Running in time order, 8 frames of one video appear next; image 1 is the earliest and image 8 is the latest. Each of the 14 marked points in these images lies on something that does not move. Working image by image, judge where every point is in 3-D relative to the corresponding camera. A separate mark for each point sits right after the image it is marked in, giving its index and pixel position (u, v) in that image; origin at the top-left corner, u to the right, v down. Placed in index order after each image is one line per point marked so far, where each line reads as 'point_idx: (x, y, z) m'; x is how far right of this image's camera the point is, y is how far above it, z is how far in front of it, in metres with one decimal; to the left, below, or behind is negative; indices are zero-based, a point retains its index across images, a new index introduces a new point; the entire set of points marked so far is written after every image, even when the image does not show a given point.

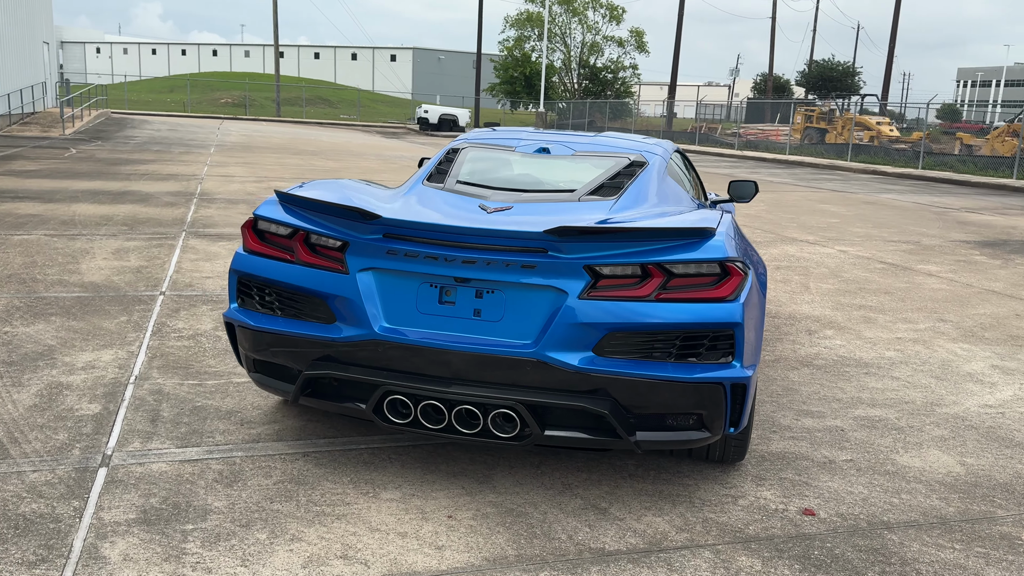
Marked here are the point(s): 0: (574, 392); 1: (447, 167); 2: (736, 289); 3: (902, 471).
0: (+0.2, -0.4, +3.0) m
1: (-0.3, +0.6, +4.3) m
2: (+0.8, 0.0, +3.1) m
3: (+1.8, -0.8, +3.8) m
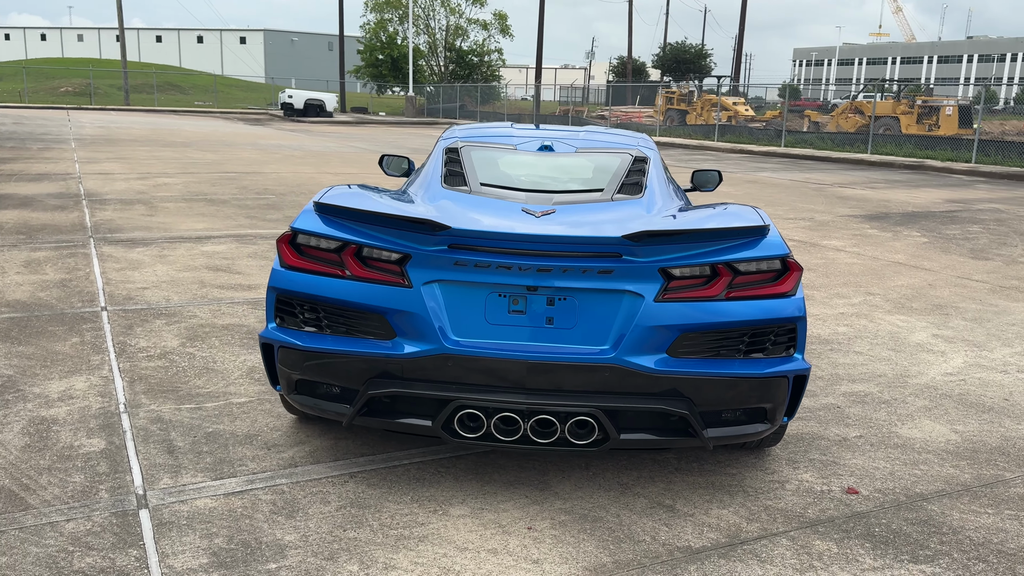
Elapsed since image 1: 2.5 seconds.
0: (+0.5, -0.4, +3.1) m
1: (-0.3, +0.6, +4.2) m
2: (+1.1, 0.0, +3.2) m
3: (+1.9, -0.7, +4.1) m
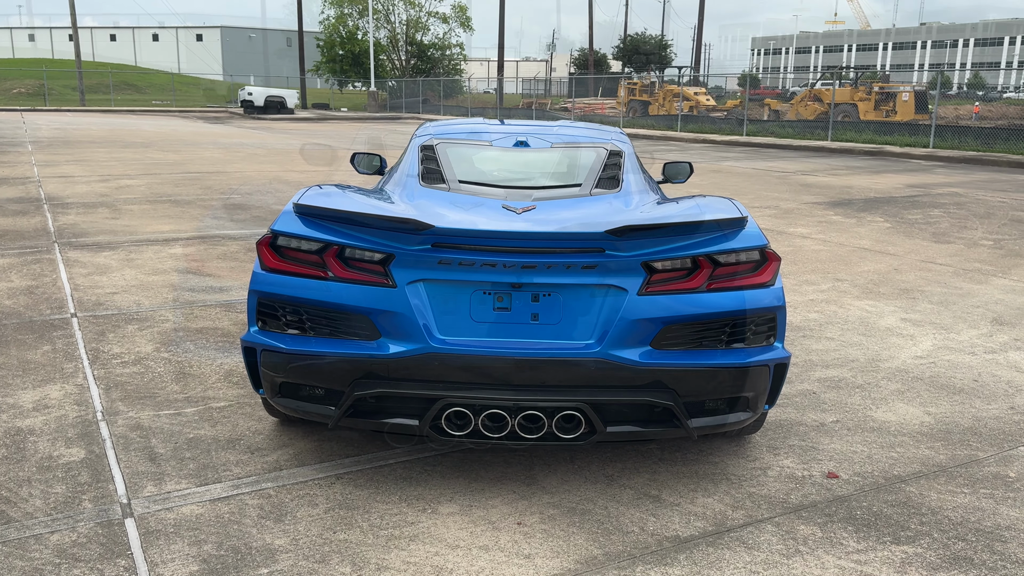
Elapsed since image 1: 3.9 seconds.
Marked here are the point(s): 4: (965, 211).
0: (+0.4, -0.4, +3.1) m
1: (-0.4, +0.6, +4.2) m
2: (+1.0, +0.1, +3.2) m
3: (+1.8, -0.7, +4.2) m
4: (+6.5, +1.1, +12.2) m
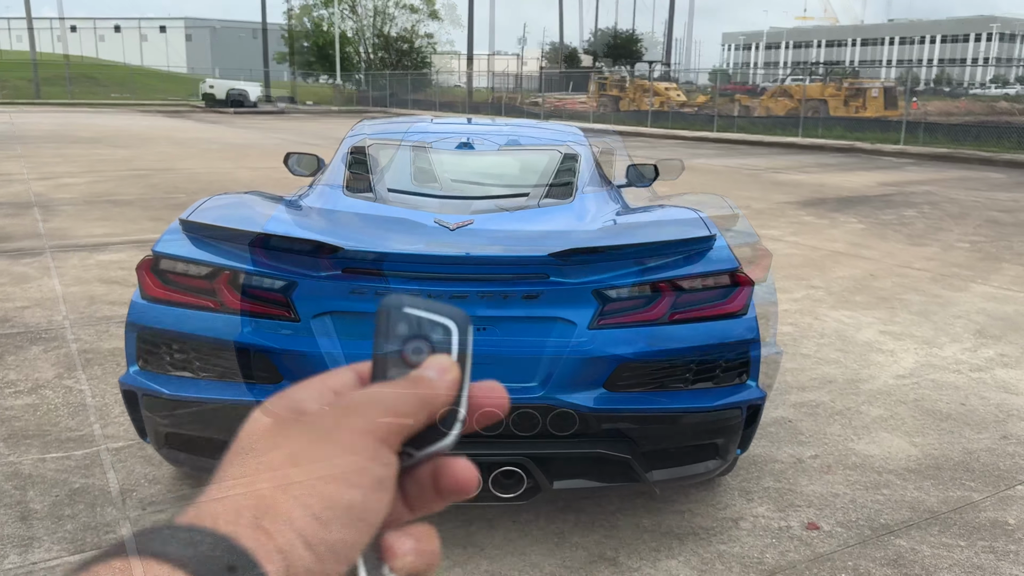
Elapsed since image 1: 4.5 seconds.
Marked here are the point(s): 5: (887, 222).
0: (+0.2, -0.5, +2.6) m
1: (-0.6, +0.5, +3.6) m
2: (+0.8, 0.0, +2.8) m
3: (+1.6, -0.8, +3.8) m
4: (+6.0, +1.1, +11.9) m
5: (+4.8, +0.8, +11.0) m
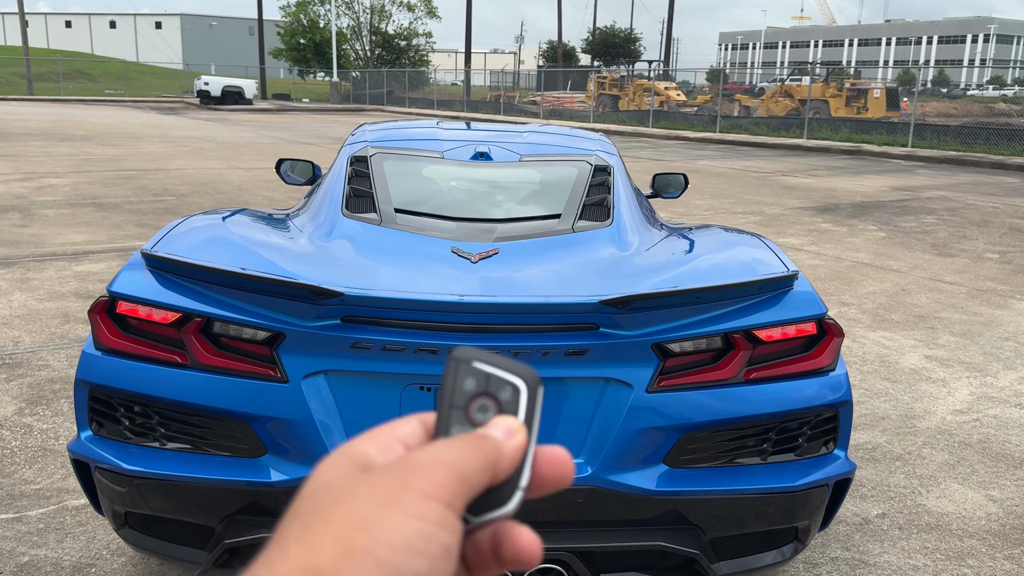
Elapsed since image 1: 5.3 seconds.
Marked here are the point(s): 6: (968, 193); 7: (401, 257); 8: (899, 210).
0: (+0.3, -0.6, +2.1) m
1: (-0.5, +0.4, +3.1) m
2: (+0.9, -0.2, +2.3) m
3: (+1.7, -0.9, +3.3) m
4: (+6.0, +0.9, +11.5) m
5: (+4.9, +0.7, +10.5) m
6: (+7.7, +1.6, +14.3) m
7: (-0.3, +0.1, +2.4) m
8: (+5.5, +1.1, +12.2) m
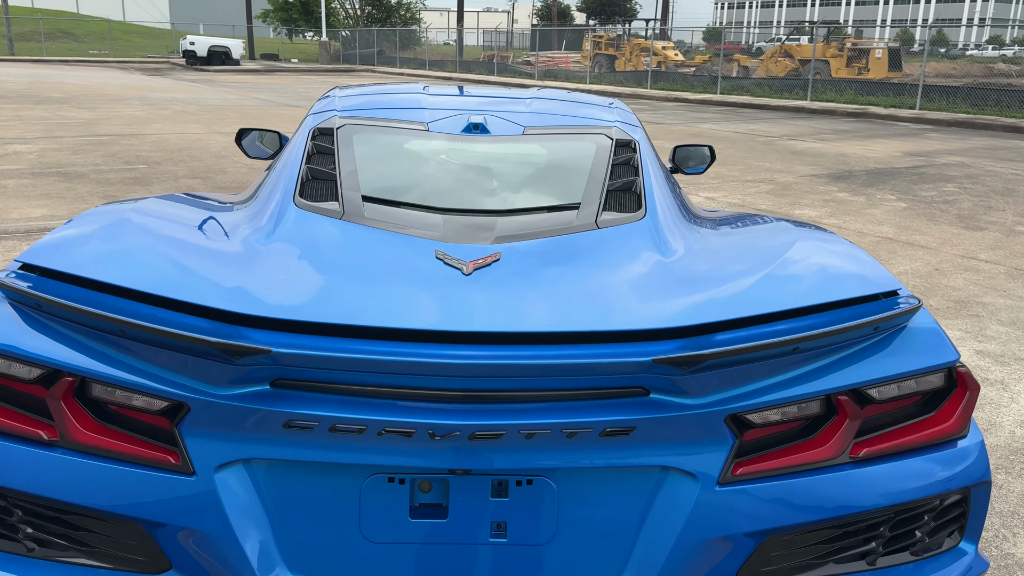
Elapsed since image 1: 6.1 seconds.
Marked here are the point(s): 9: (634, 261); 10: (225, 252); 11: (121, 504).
0: (+0.3, -0.7, +1.5) m
1: (-0.5, +0.3, +2.5) m
2: (+0.9, -0.2, +1.7) m
3: (+1.7, -0.9, +2.7) m
4: (+6.0, +1.3, +10.8) m
5: (+4.8, +1.0, +9.8) m
6: (+7.6, +2.1, +13.7) m
7: (-0.3, 0.0, +1.8) m
8: (+5.5, +1.5, +11.5) m
9: (+0.2, 0.0, +1.8) m
10: (-0.6, +0.1, +1.9) m
11: (-0.7, -0.4, +1.4) m
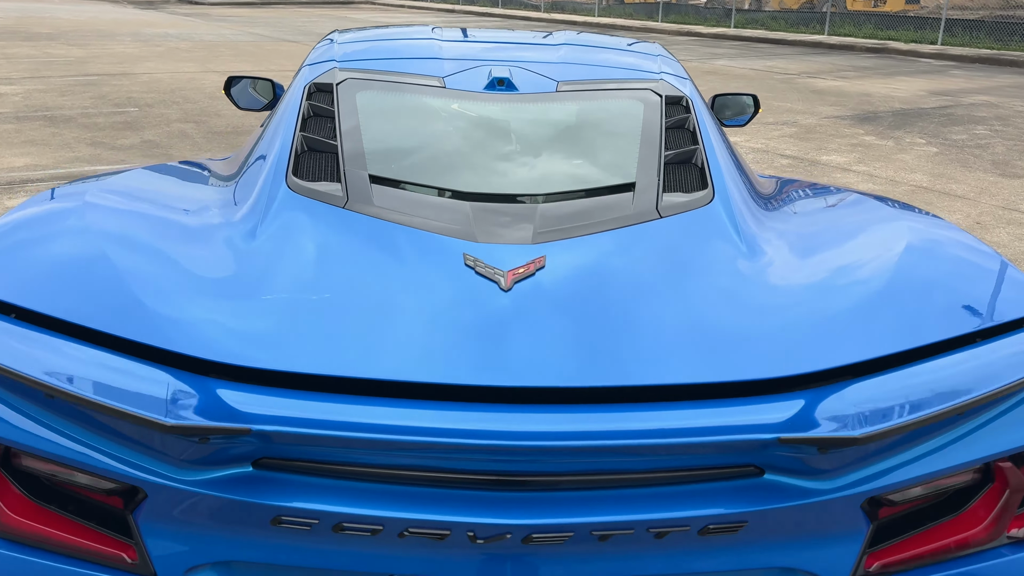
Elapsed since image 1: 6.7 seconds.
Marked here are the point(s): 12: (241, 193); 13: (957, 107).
0: (+0.4, -0.7, +1.2) m
1: (-0.4, +0.4, +2.1) m
2: (+1.0, -0.3, +1.3) m
3: (+1.8, -0.9, +2.4) m
4: (+6.1, +1.9, +10.3) m
5: (+4.9, +1.6, +9.4) m
6: (+7.7, +2.9, +13.1) m
7: (-0.2, 0.0, +1.4) m
8: (+5.6, +2.2, +11.0) m
9: (+0.3, 0.0, +1.4) m
10: (-0.5, +0.1, +1.5) m
11: (-0.6, -0.4, +1.1) m
12: (-0.6, +0.2, +1.9) m
13: (+6.2, +2.5, +12.0) m
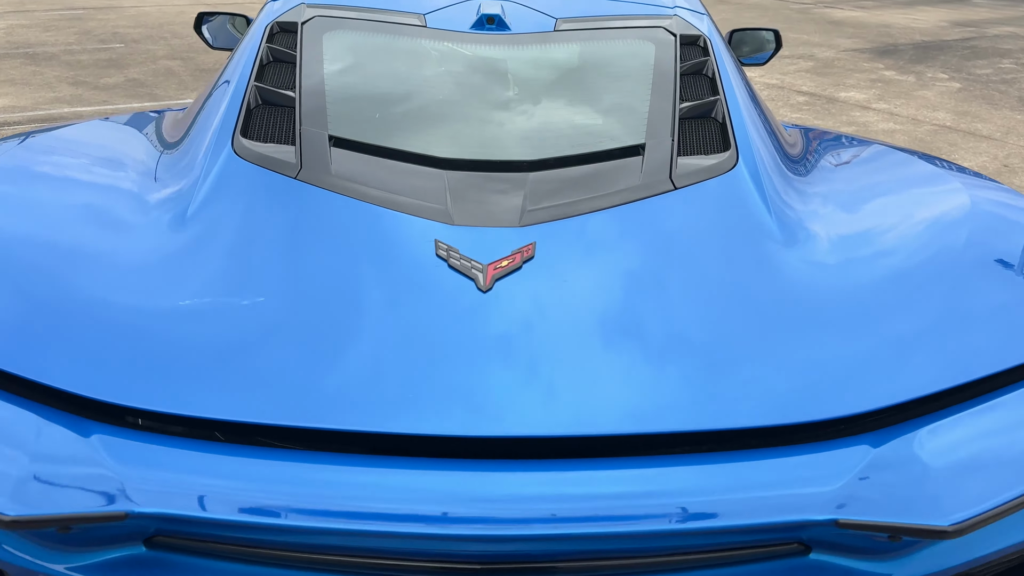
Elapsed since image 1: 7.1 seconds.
0: (+0.4, -0.7, +1.0) m
1: (-0.5, +0.4, +1.8) m
2: (+0.9, -0.3, +1.1) m
3: (+1.7, -0.8, +2.2) m
4: (+6.1, +2.6, +9.8) m
5: (+5.0, +2.2, +8.9) m
6: (+7.8, +3.8, +12.5) m
7: (-0.2, 0.0, +1.1) m
8: (+5.6, +2.9, +10.5) m
9: (+0.3, 0.0, +1.2) m
10: (-0.6, +0.1, +1.2) m
11: (-0.6, -0.4, +0.9) m
12: (-0.6, +0.2, +1.6) m
13: (+6.3, +3.3, +11.4) m
